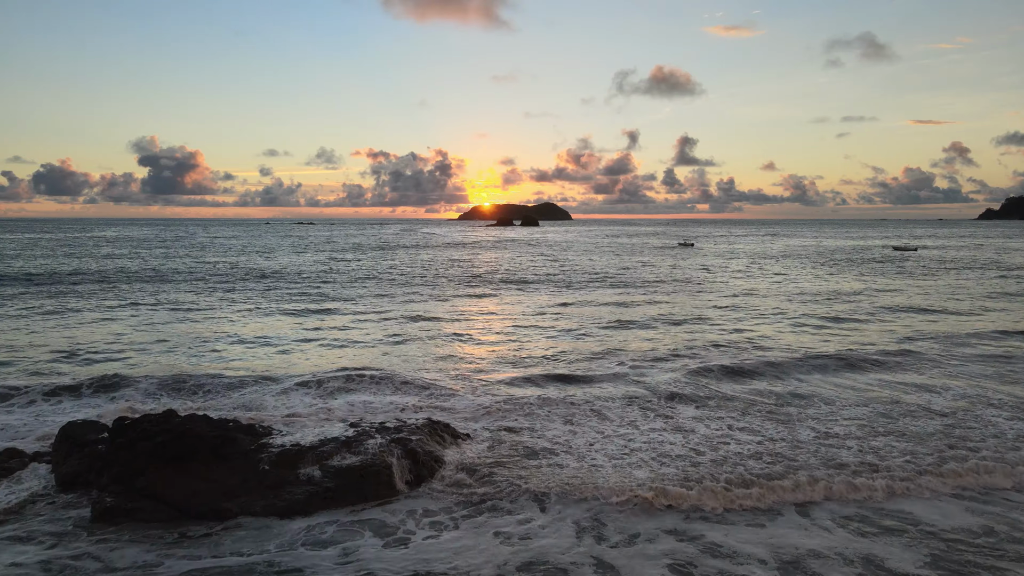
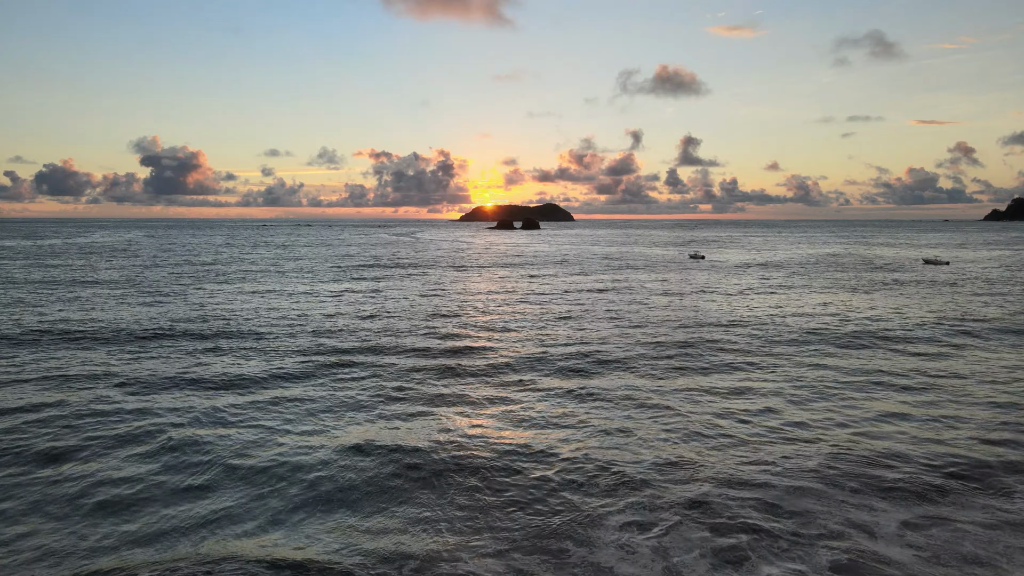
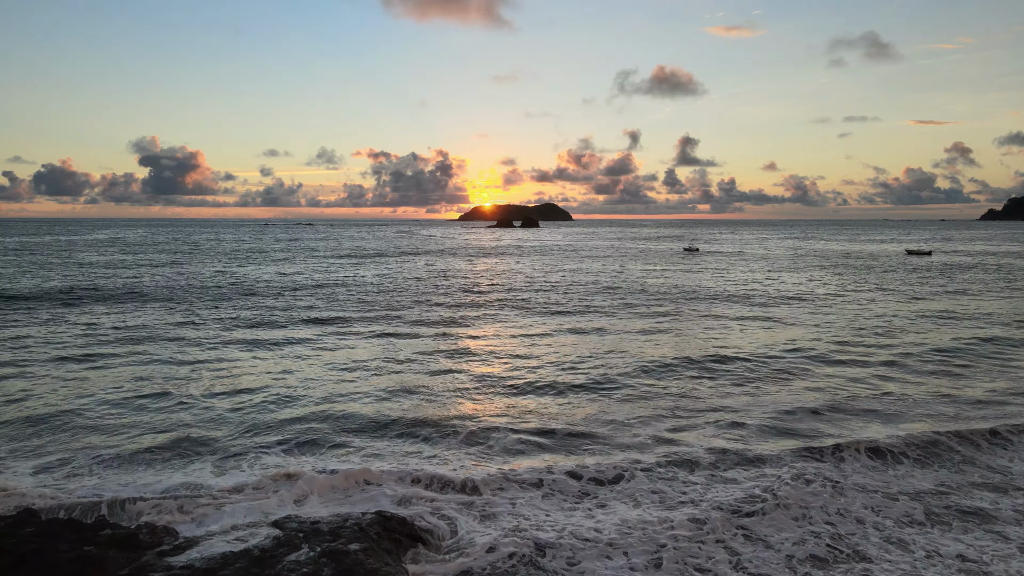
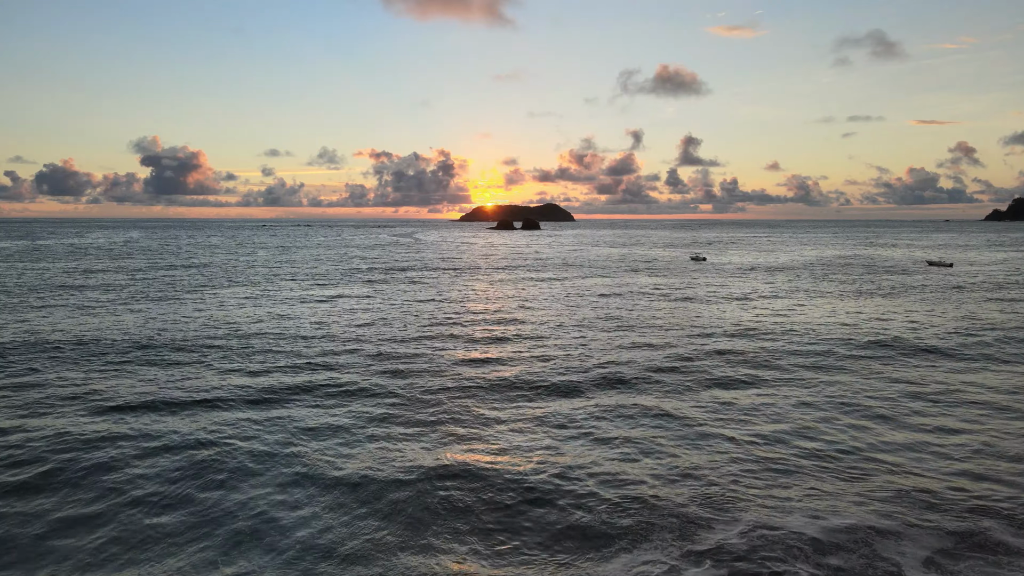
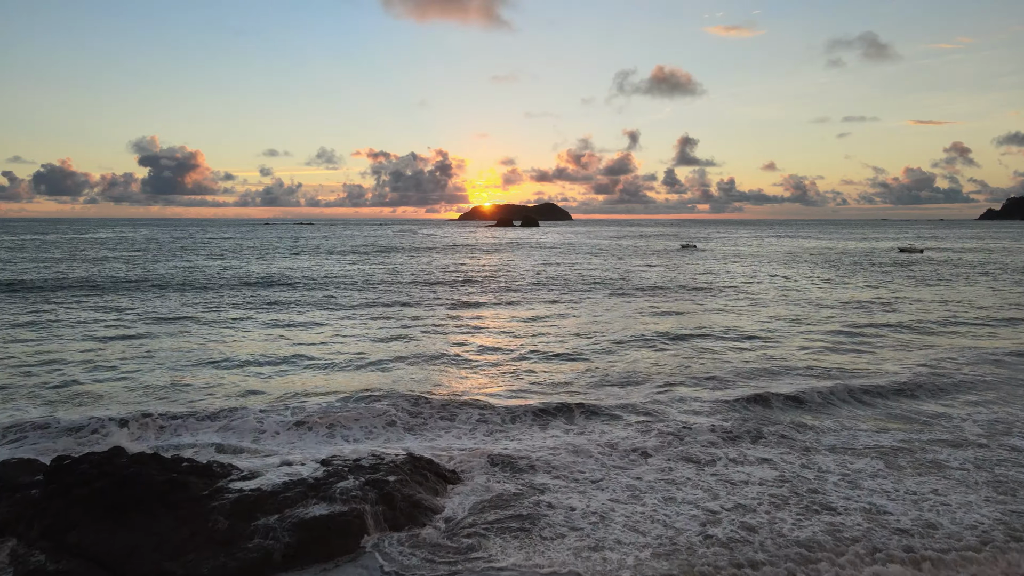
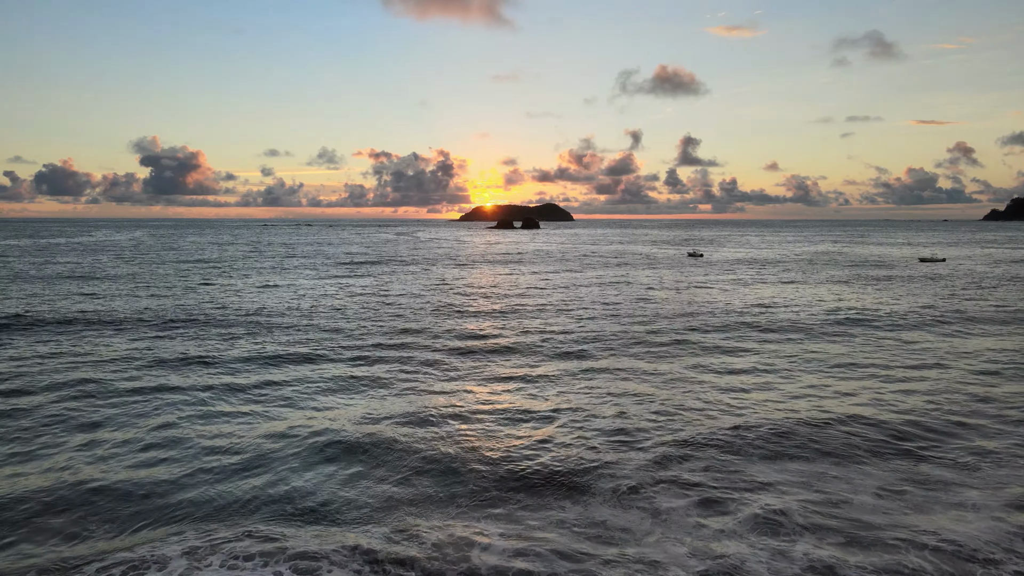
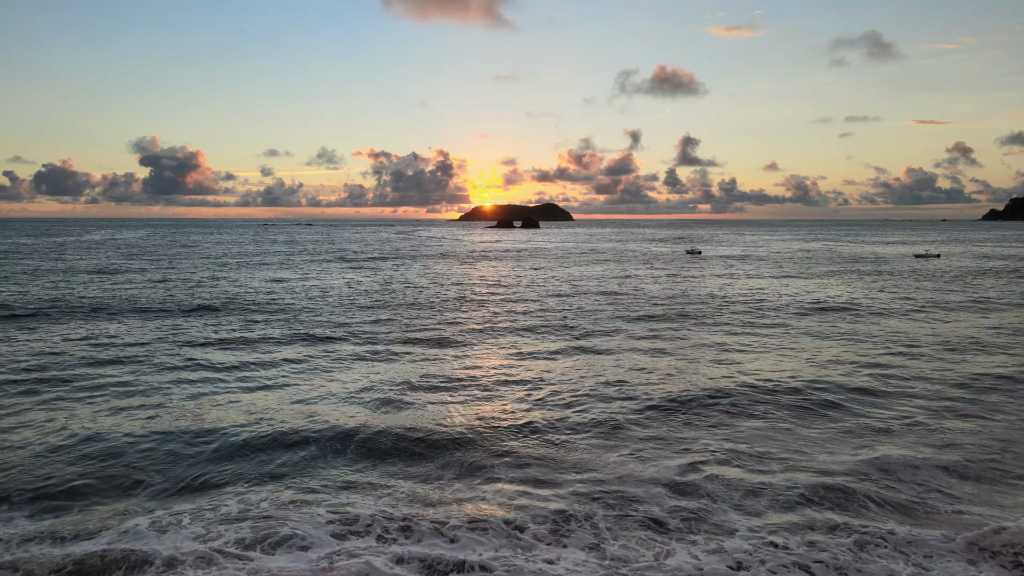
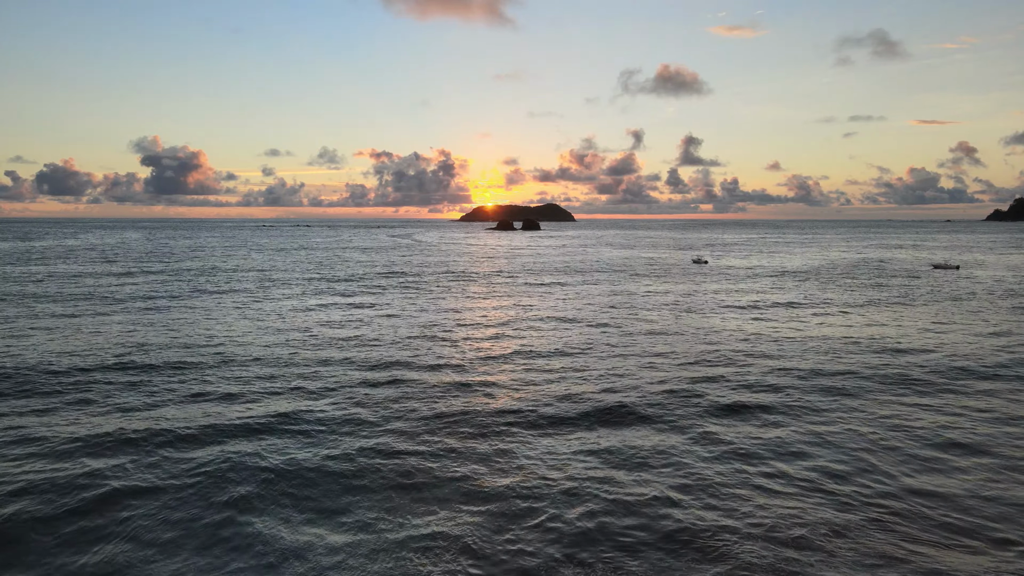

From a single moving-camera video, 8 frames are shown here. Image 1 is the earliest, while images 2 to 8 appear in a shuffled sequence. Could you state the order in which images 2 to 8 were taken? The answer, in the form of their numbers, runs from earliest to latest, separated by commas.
5, 3, 7, 6, 2, 4, 8
